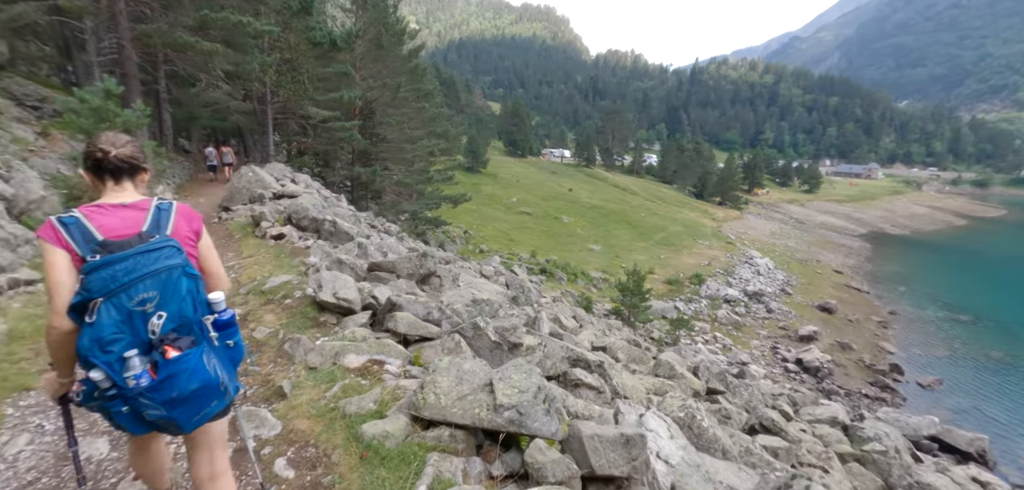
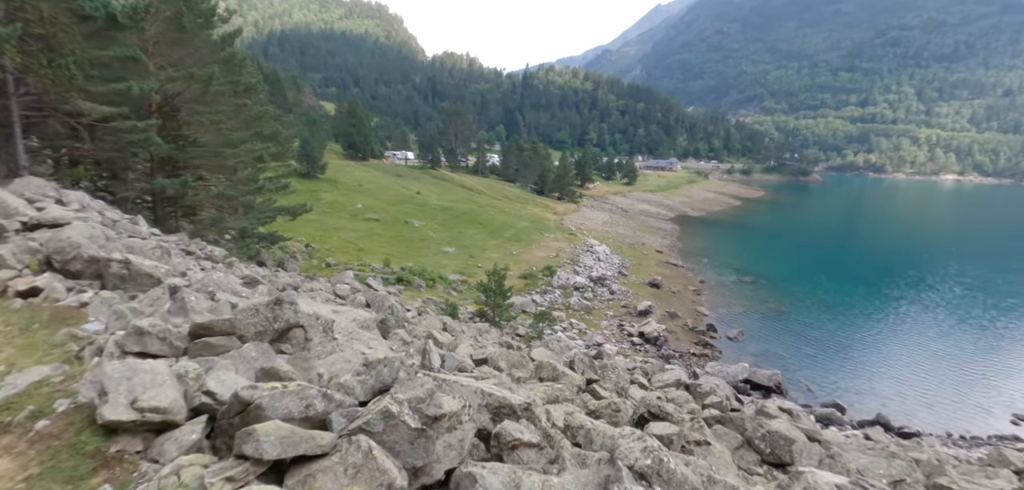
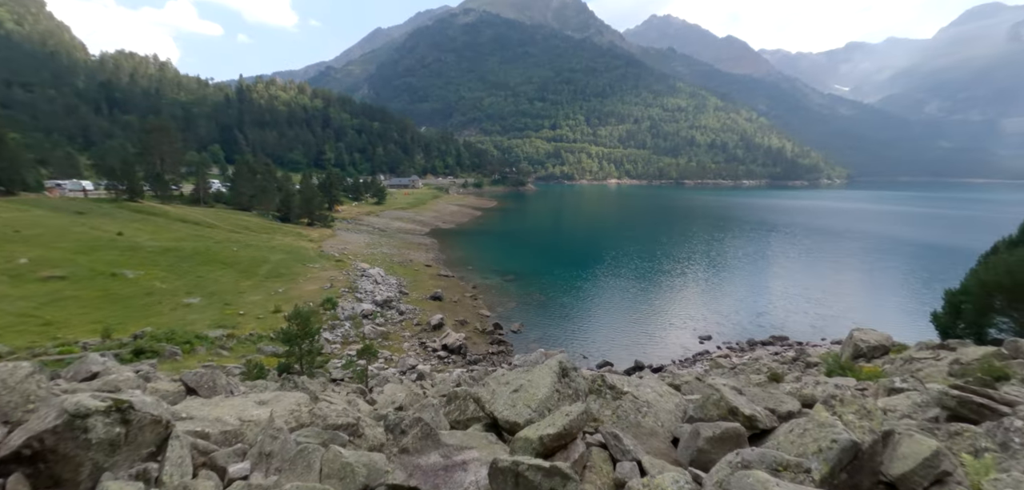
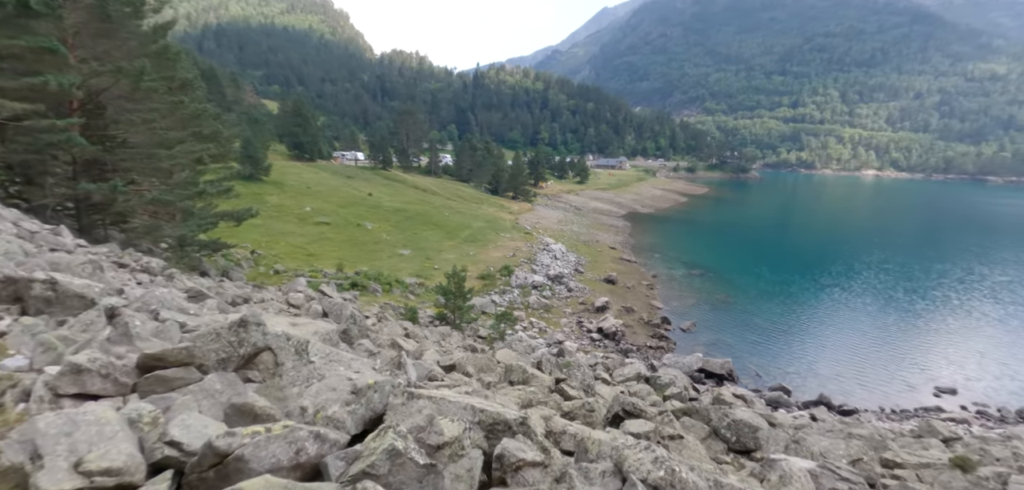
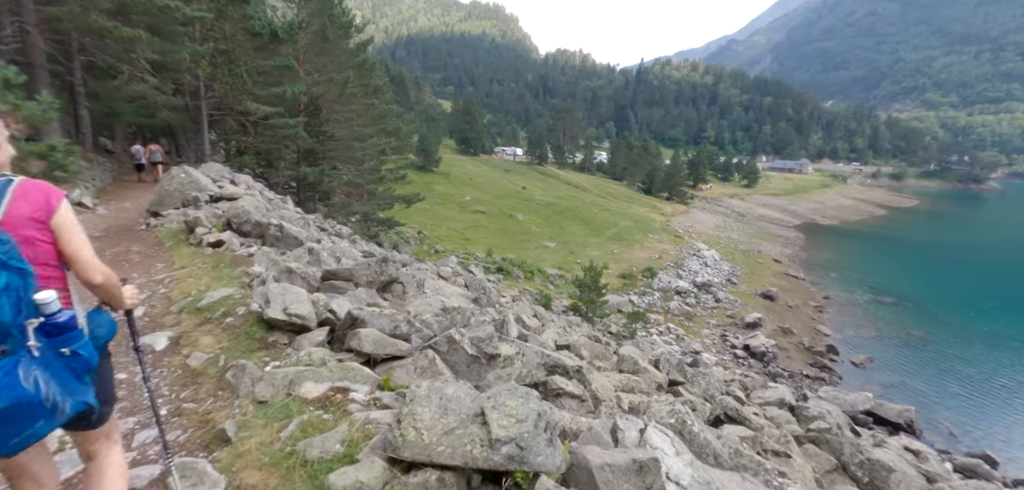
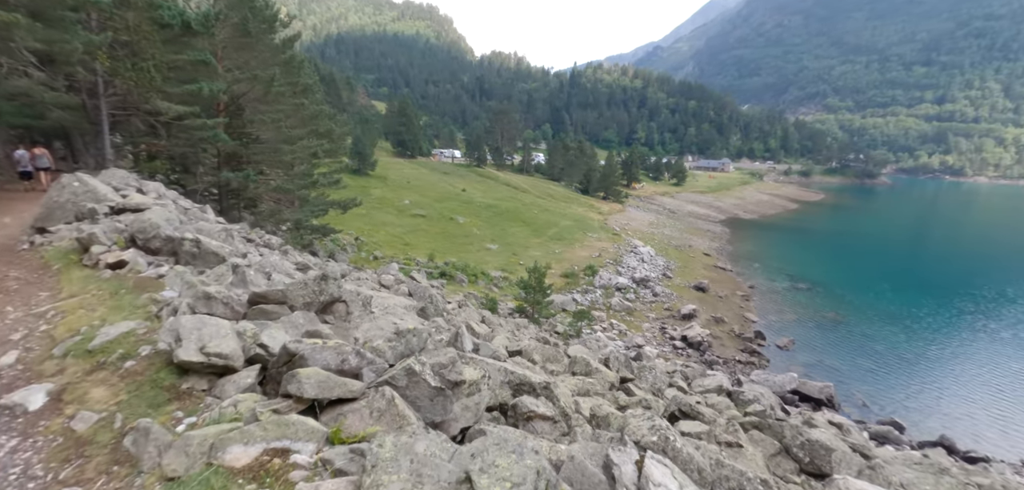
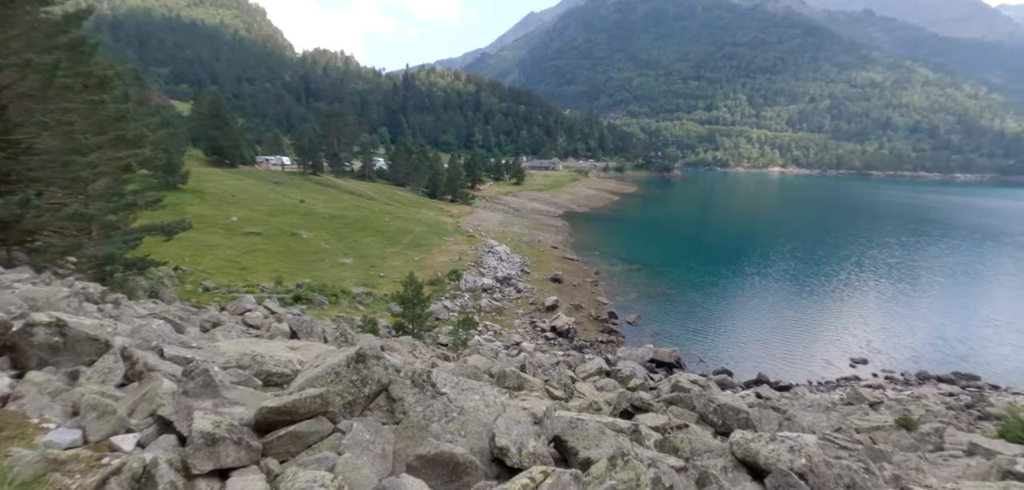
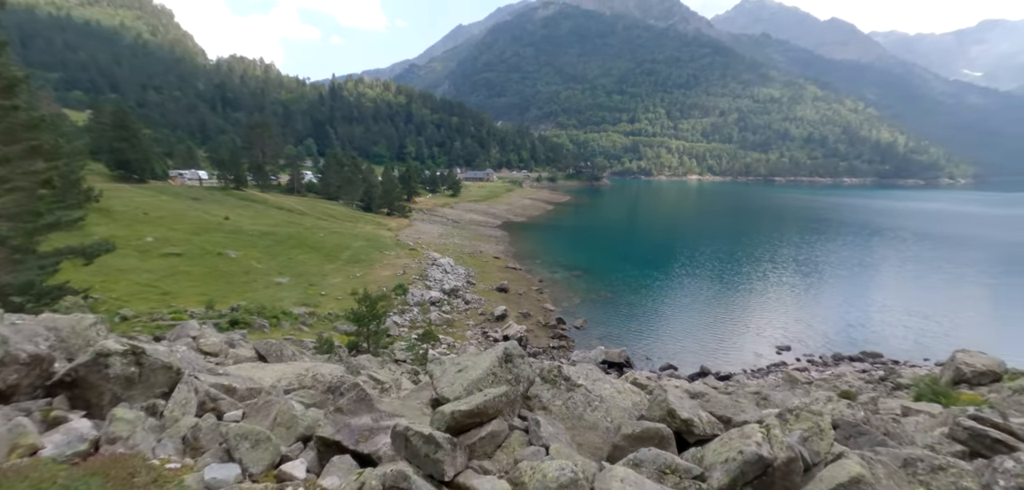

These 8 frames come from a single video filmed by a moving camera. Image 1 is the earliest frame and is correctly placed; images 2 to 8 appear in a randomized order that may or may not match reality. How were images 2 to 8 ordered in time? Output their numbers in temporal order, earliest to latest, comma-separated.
5, 6, 2, 4, 7, 8, 3
